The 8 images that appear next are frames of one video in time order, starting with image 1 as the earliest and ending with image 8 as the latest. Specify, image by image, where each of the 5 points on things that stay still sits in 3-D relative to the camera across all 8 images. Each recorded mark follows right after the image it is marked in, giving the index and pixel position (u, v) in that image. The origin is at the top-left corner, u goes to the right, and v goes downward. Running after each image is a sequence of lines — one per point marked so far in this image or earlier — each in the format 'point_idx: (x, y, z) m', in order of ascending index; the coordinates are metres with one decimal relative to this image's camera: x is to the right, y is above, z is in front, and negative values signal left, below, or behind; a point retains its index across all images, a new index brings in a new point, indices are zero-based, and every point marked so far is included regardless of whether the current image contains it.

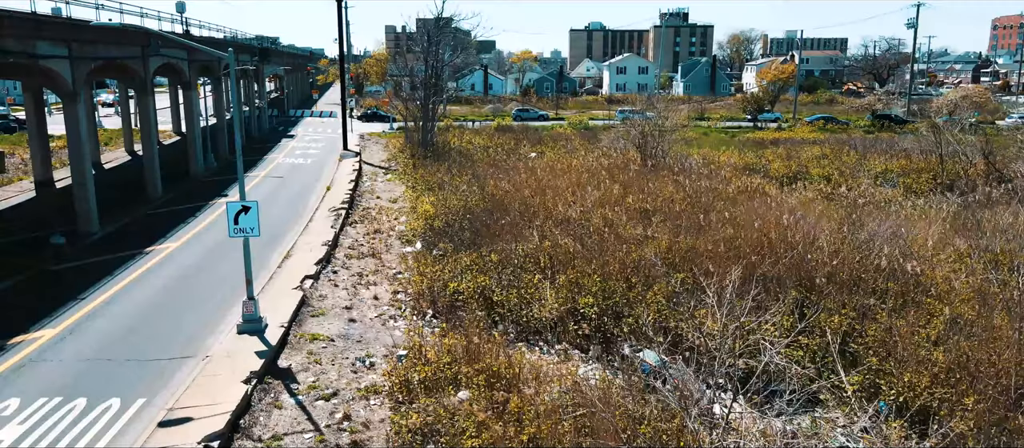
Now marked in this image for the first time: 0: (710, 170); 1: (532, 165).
0: (+5.0, +1.3, +18.8) m
1: (+0.5, +1.4, +19.7) m
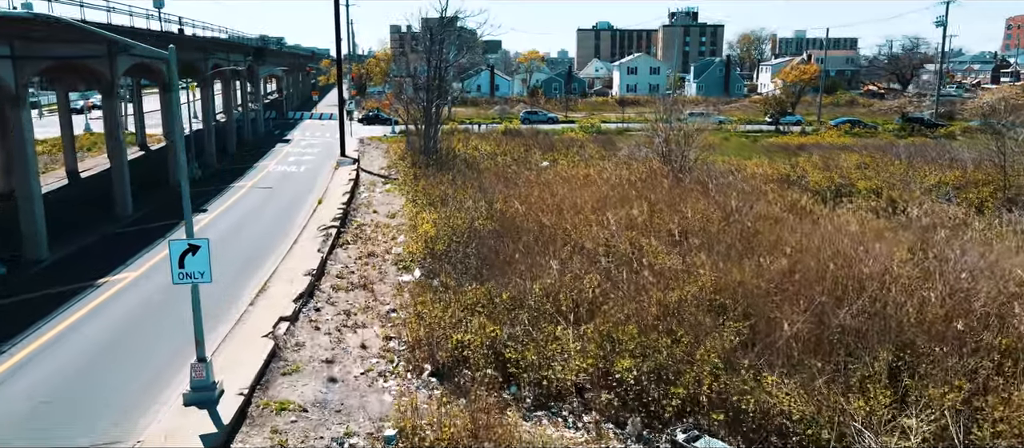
0: (+5.3, +0.9, +16.9) m
1: (+0.8, +1.0, +17.8) m
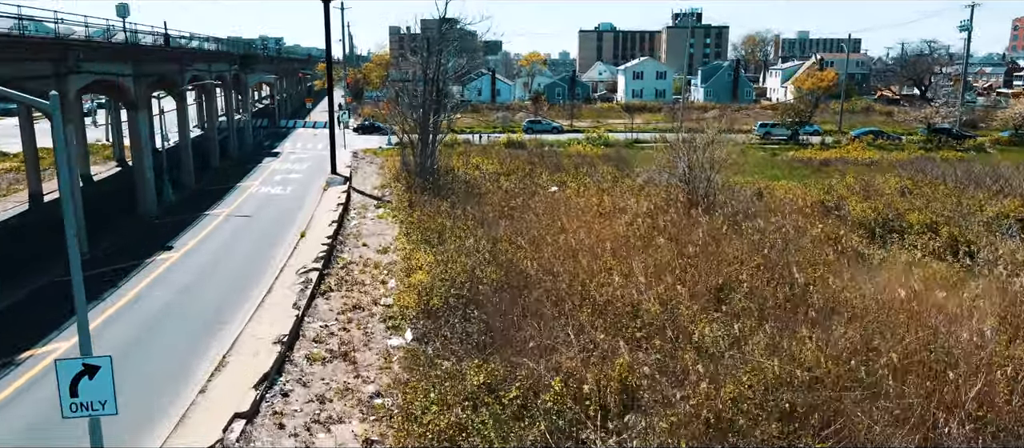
0: (+5.4, +0.1, +15.0) m
1: (+0.9, +0.3, +15.9) m
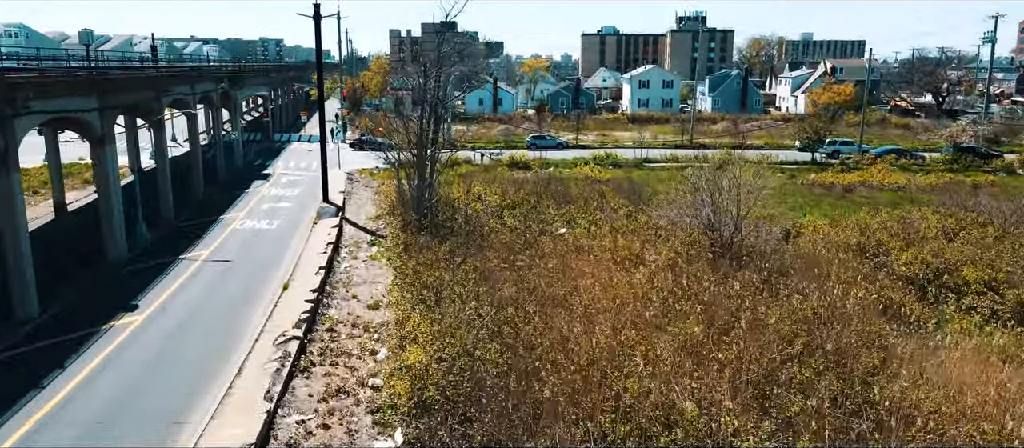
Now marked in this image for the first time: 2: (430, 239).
0: (+5.5, -0.9, +13.4) m
1: (+1.0, -0.7, +14.3) m
2: (-1.8, -0.4, +16.8) m
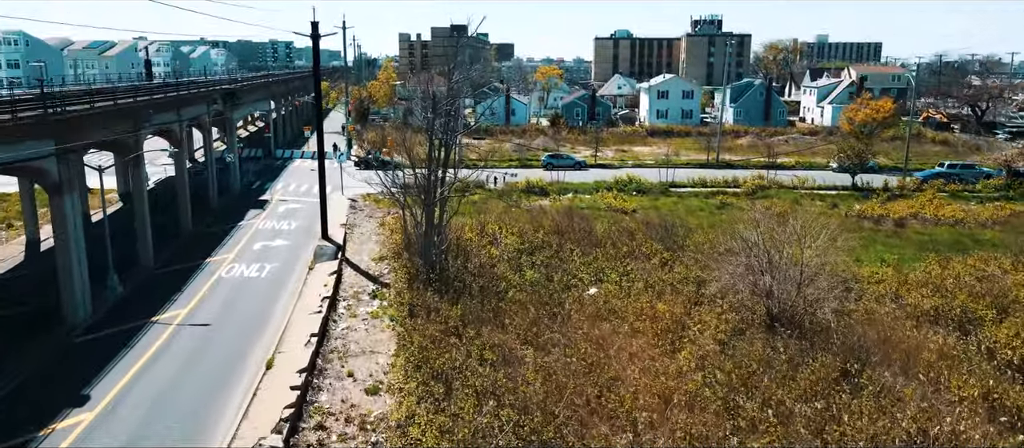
0: (+5.9, -2.0, +11.1) m
1: (+1.4, -1.9, +12.1) m
2: (-1.4, -1.5, +14.6) m
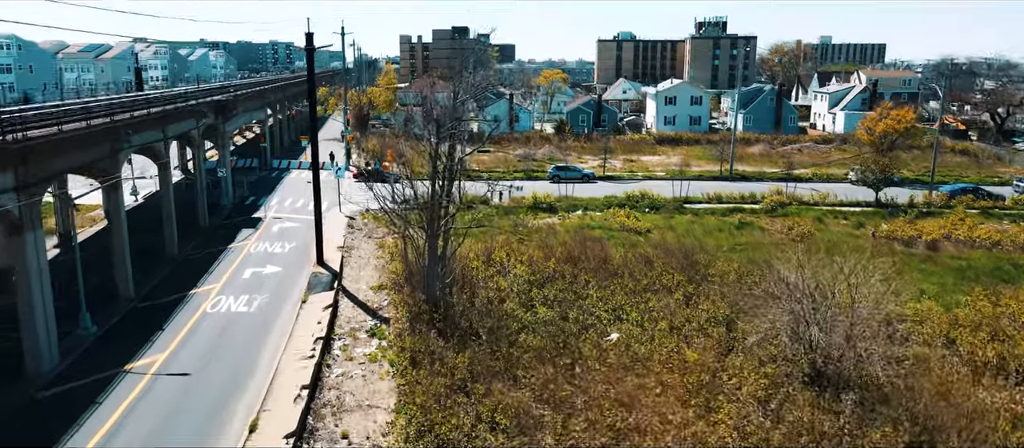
0: (+6.1, -2.7, +9.7) m
1: (+1.6, -2.5, +10.7) m
2: (-1.2, -2.1, +13.2) m
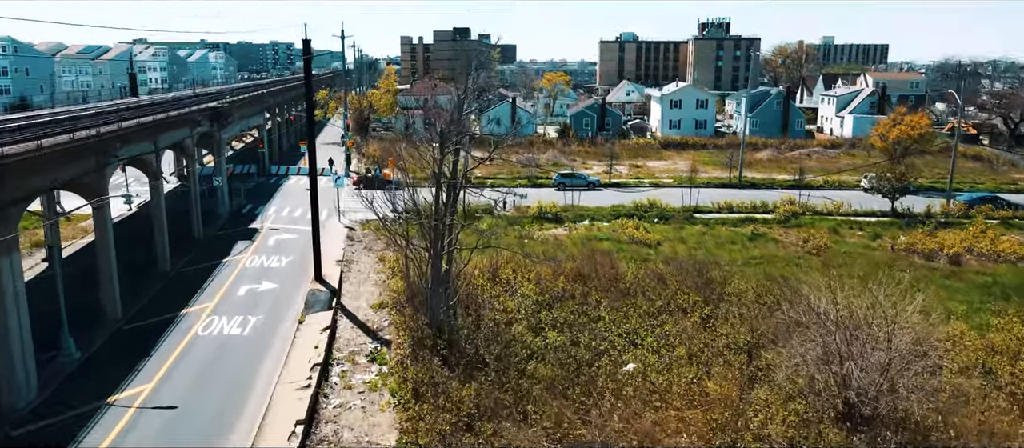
0: (+6.2, -3.1, +8.9) m
1: (+1.8, -2.9, +9.9) m
2: (-1.1, -2.5, +12.4) m
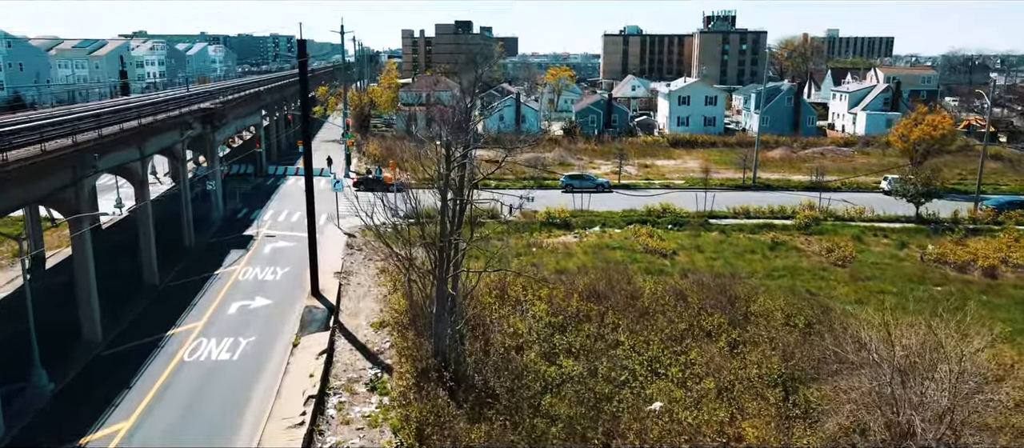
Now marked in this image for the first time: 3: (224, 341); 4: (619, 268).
0: (+6.4, -3.4, +7.8) m
1: (+2.0, -3.3, +8.8) m
2: (-0.9, -2.8, +11.3) m
3: (-5.8, -2.4, +15.0) m
4: (+2.8, -1.0, +19.3) m
